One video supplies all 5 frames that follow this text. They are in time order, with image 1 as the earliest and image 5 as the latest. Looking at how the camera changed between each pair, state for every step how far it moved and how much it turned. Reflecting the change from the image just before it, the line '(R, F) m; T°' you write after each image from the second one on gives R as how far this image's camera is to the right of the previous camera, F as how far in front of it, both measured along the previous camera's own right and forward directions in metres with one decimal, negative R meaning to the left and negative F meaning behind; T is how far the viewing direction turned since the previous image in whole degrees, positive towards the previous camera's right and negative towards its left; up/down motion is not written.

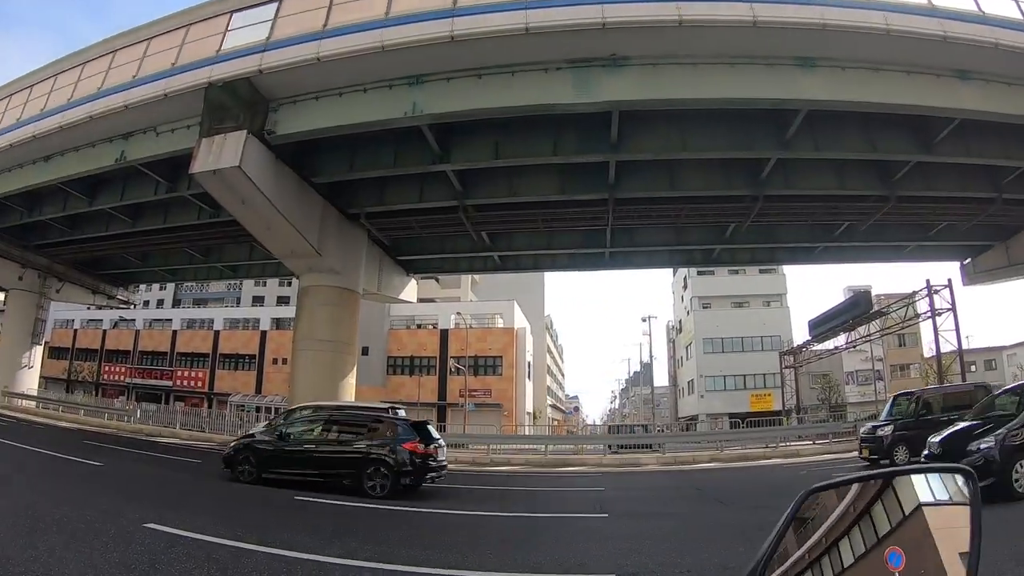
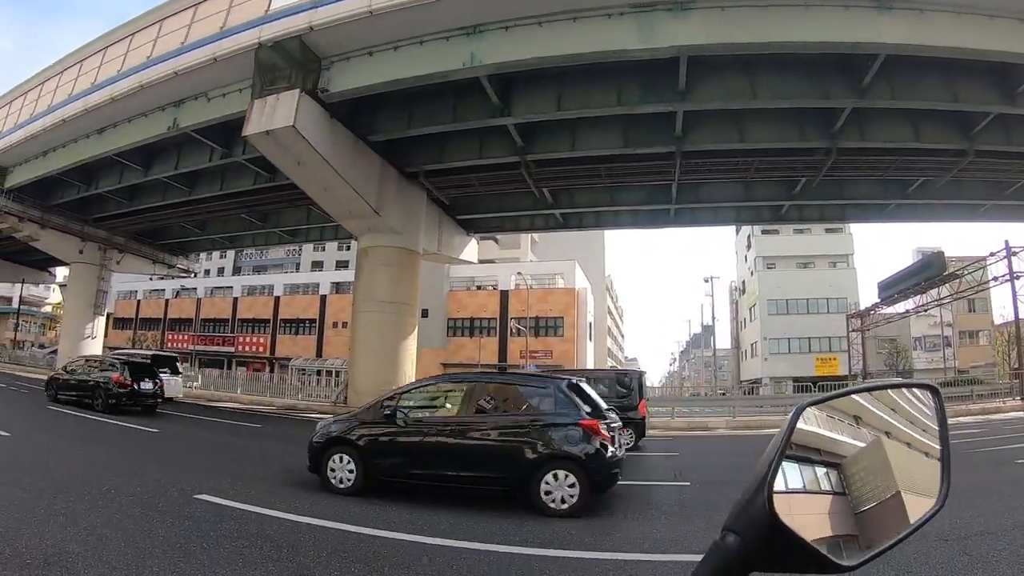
(0.0, +0.6) m; -7°
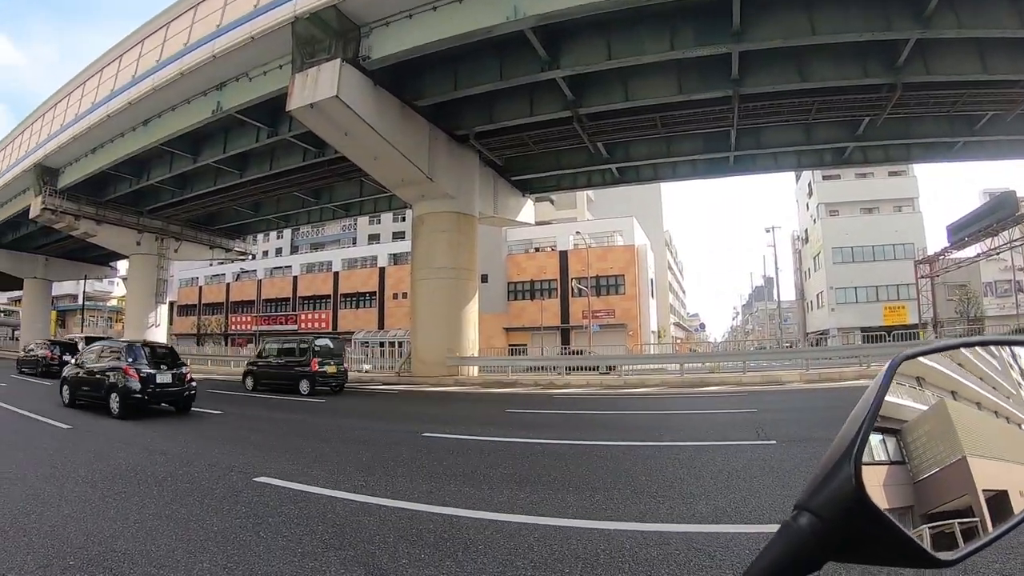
(+0.1, +0.5) m; -7°
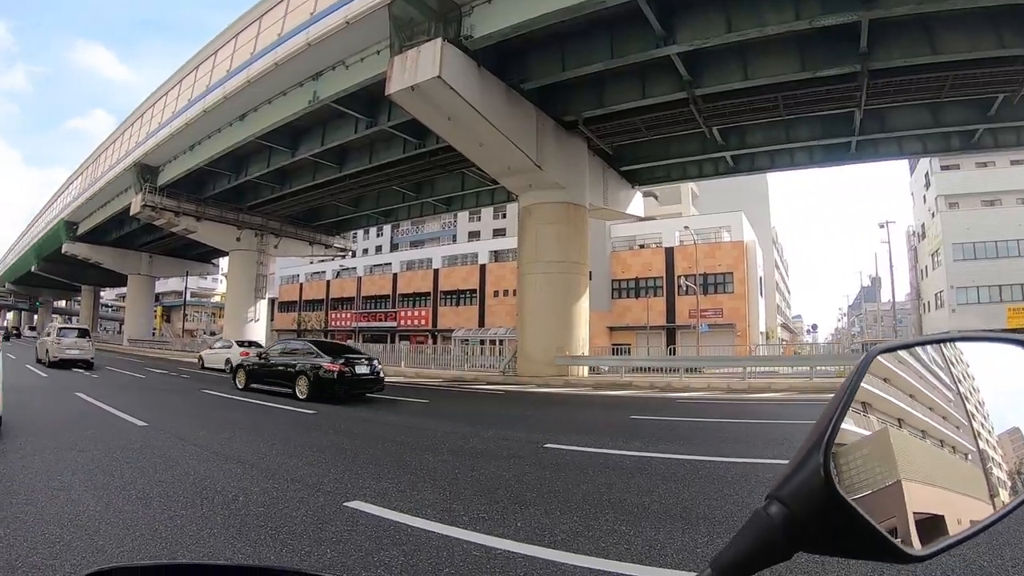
(-0.4, +1.3) m; -11°
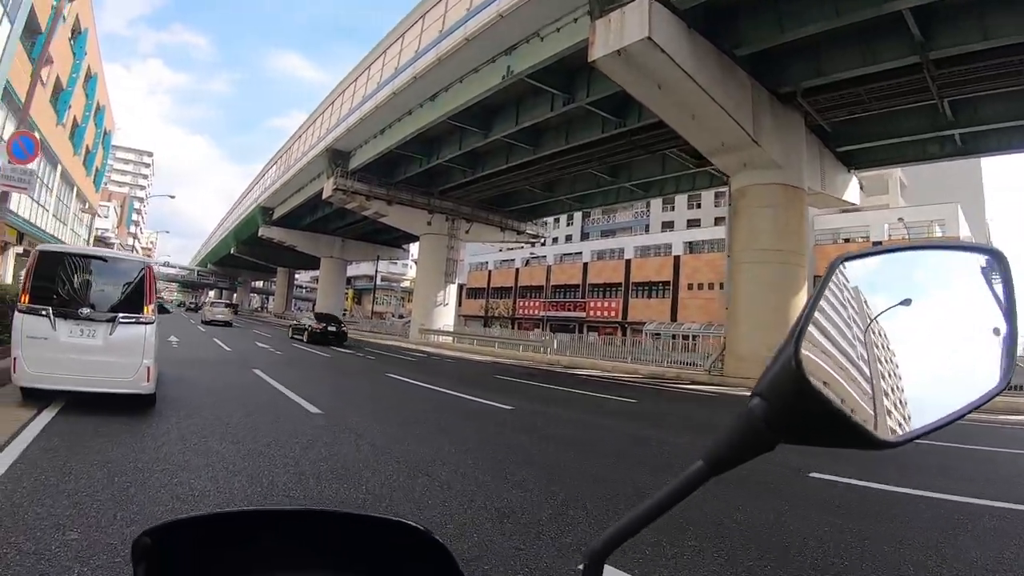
(-0.5, +1.3) m; -19°
